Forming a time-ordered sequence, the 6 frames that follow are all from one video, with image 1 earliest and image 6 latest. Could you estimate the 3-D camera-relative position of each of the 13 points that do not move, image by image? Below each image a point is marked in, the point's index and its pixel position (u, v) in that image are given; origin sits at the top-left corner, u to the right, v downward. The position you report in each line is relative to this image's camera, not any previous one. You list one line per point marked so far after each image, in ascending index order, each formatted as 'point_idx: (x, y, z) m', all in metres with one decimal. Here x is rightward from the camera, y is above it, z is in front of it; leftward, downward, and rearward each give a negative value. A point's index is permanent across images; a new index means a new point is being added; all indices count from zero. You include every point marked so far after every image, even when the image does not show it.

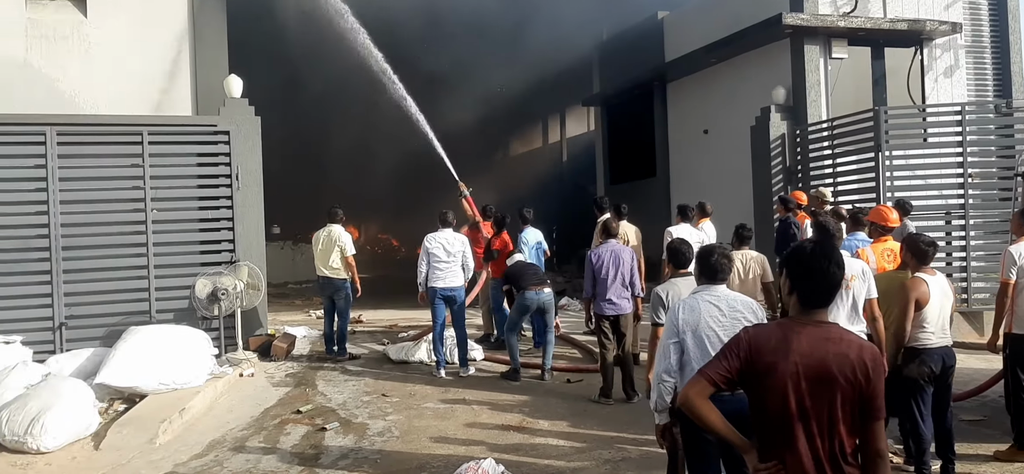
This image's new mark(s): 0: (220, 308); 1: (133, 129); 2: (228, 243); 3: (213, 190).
0: (-3.2, -0.8, +6.8) m
1: (-4.1, +1.2, +6.8) m
2: (-3.2, -0.1, +7.2) m
3: (-3.4, +0.5, +7.1) m
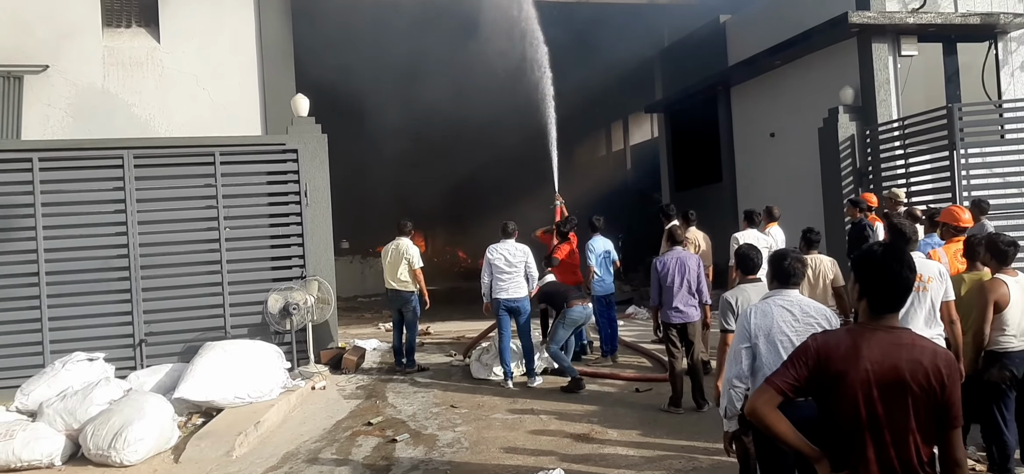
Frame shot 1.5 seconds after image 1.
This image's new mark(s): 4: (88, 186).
0: (-2.5, -1.0, +7.1) m
1: (-3.5, +1.0, +7.3) m
2: (-2.5, -0.3, +7.5) m
3: (-2.7, +0.3, +7.5) m
4: (-4.7, +0.5, +7.1) m
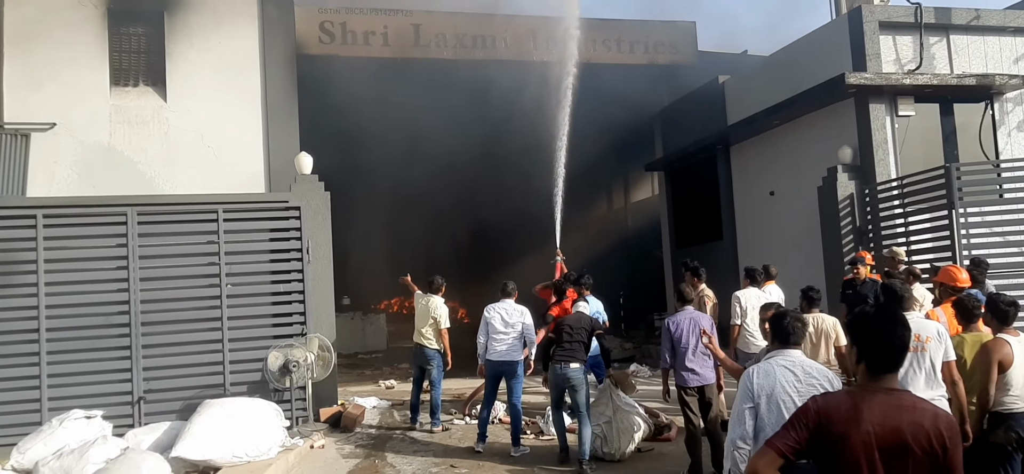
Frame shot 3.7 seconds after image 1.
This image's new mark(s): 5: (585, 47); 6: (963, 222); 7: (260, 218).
0: (-2.5, -1.6, +7.0) m
1: (-3.4, +0.3, +7.3) m
2: (-2.5, -0.9, +7.4) m
3: (-2.6, -0.3, +7.5) m
4: (-4.7, 0.0, +7.1) m
5: (+1.6, +3.7, +12.7) m
6: (+5.2, +0.2, +7.4) m
7: (-2.9, +0.2, +7.5) m
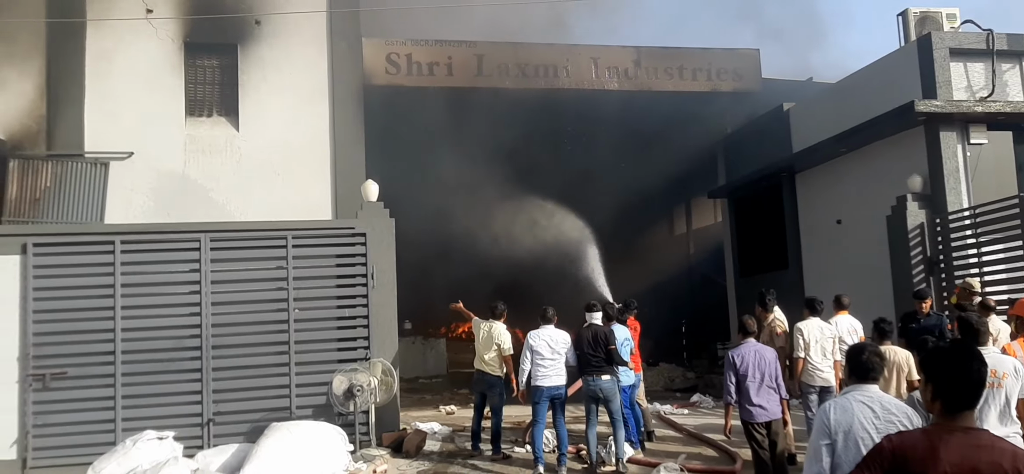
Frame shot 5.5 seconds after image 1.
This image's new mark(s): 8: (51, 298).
0: (-1.8, -1.9, +7.2) m
1: (-2.7, 0.0, +7.7) m
2: (-1.8, -1.2, +7.7) m
3: (-1.9, -0.6, +7.7) m
4: (-4.0, -0.4, +7.5) m
5: (+2.8, +3.2, +12.7) m
6: (+5.9, -0.1, +7.0) m
7: (-2.2, -0.1, +7.8) m
8: (-5.4, -0.7, +7.4) m
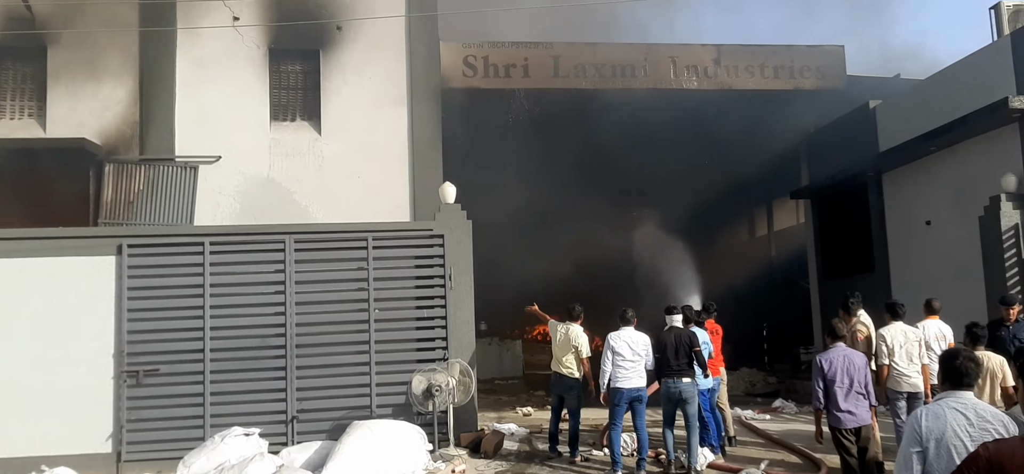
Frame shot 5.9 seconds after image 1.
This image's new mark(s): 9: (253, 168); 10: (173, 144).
0: (-0.9, -1.9, +7.3) m
1: (-1.8, 0.0, +7.8) m
2: (-0.8, -1.3, +7.7) m
3: (-1.0, -0.6, +7.8) m
4: (-3.1, -0.4, +7.8) m
5: (+4.0, +3.2, +12.5) m
6: (+6.8, -0.2, +6.6) m
7: (-1.3, -0.1, +7.9) m
8: (-4.4, -0.7, +7.7) m
9: (-3.3, +0.9, +8.4) m
10: (-4.3, +1.2, +8.2) m
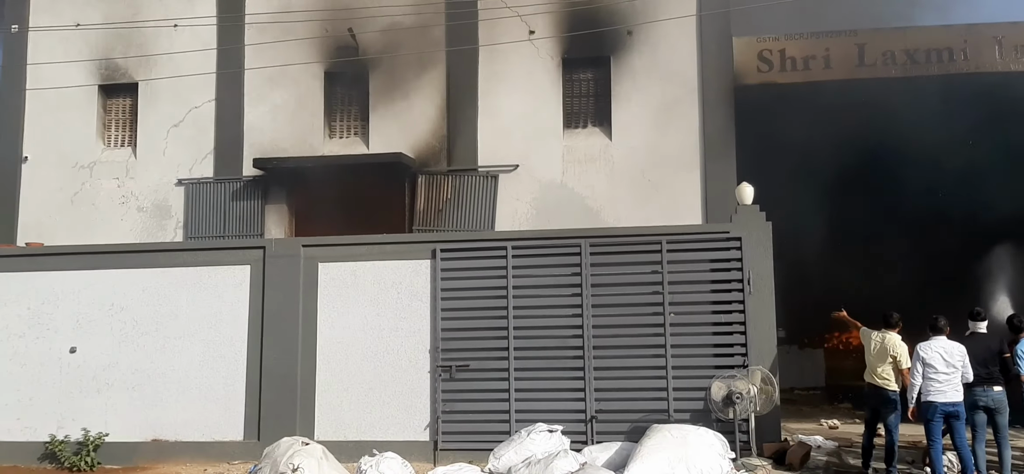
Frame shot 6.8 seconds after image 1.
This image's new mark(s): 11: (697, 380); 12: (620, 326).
0: (+2.7, -1.9, +7.1) m
1: (+1.9, -0.1, +7.8) m
2: (+2.8, -1.3, +7.5) m
3: (+2.7, -0.7, +7.7) m
4: (+0.6, -0.4, +8.1) m
5: (+8.6, +3.2, +11.2) m
6: (+10.0, -0.1, +4.8) m
7: (+2.4, -0.2, +7.8) m
8: (-0.7, -0.8, +8.3) m
9: (+0.5, +0.8, +8.7) m
10: (-0.5, +1.1, +8.7) m
11: (+2.3, -1.7, +7.5) m
12: (+1.4, -1.1, +7.7) m
